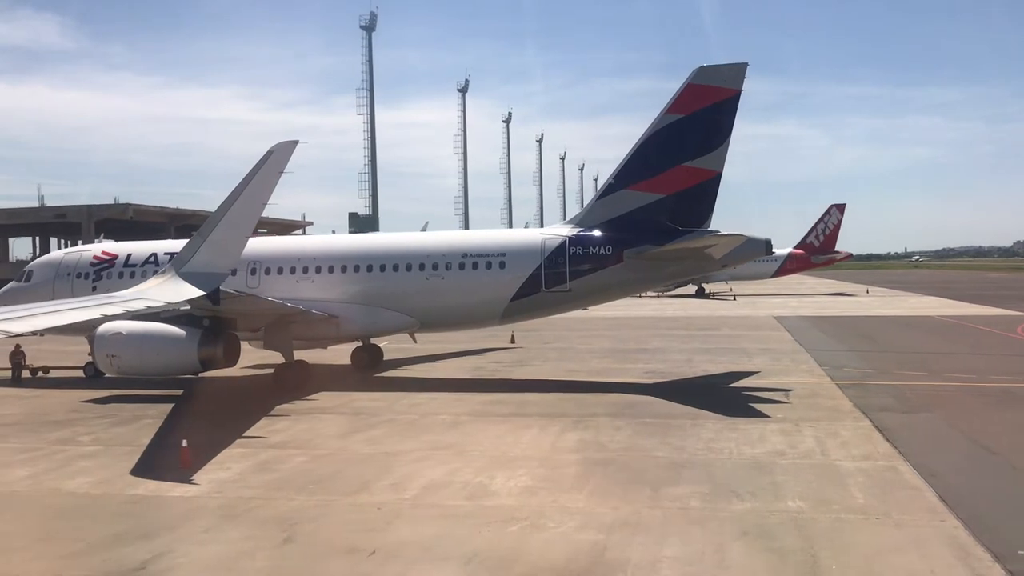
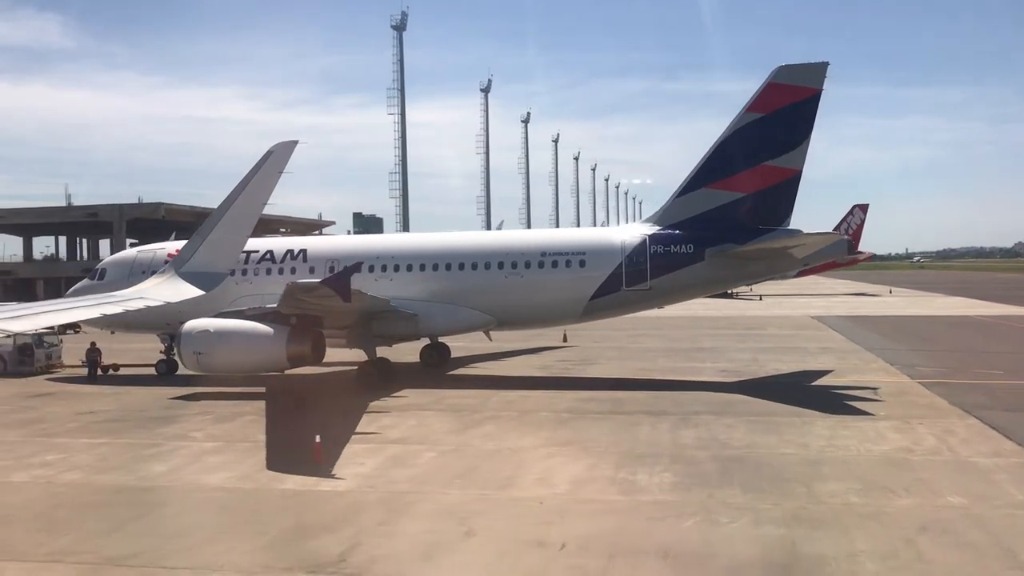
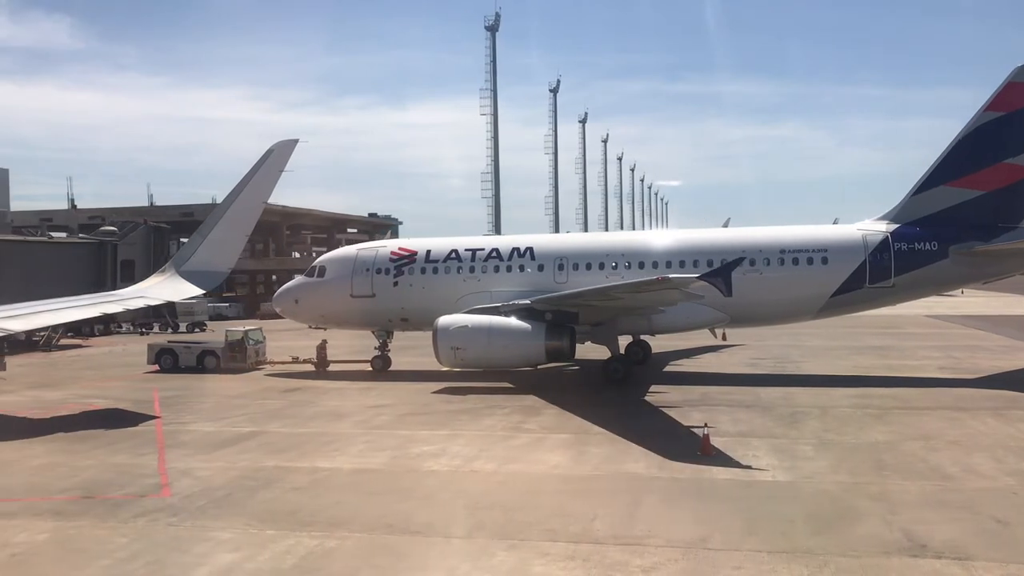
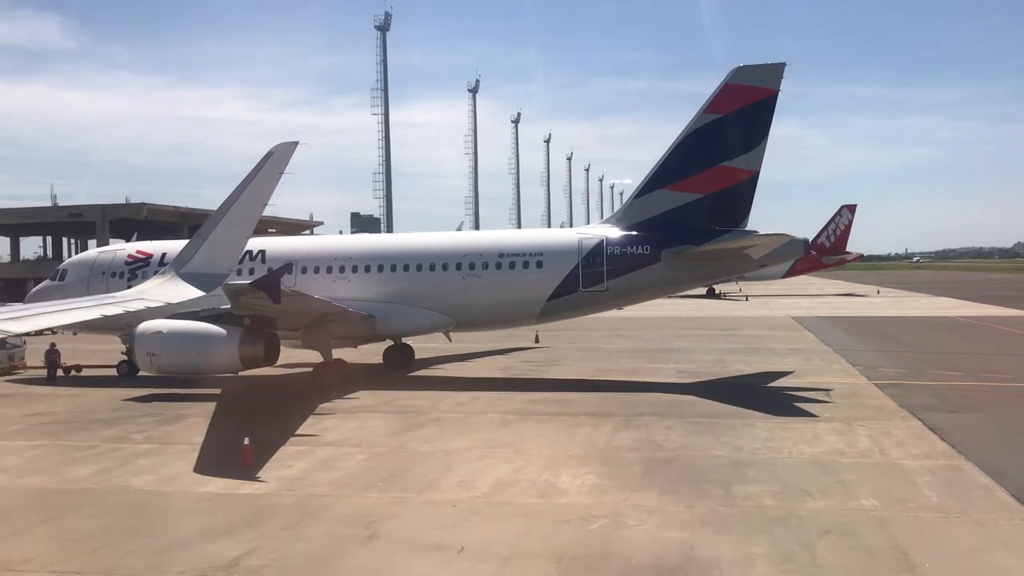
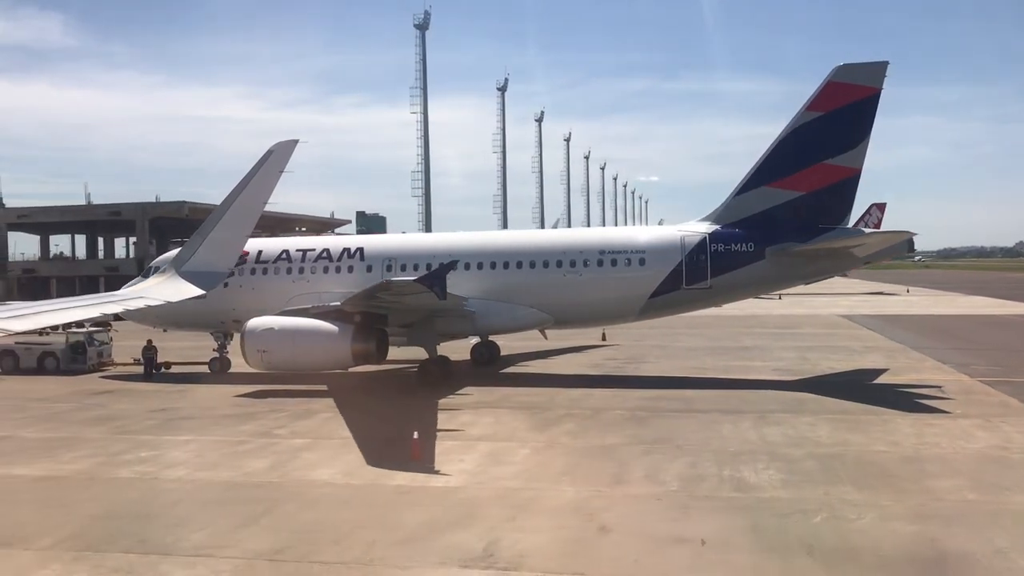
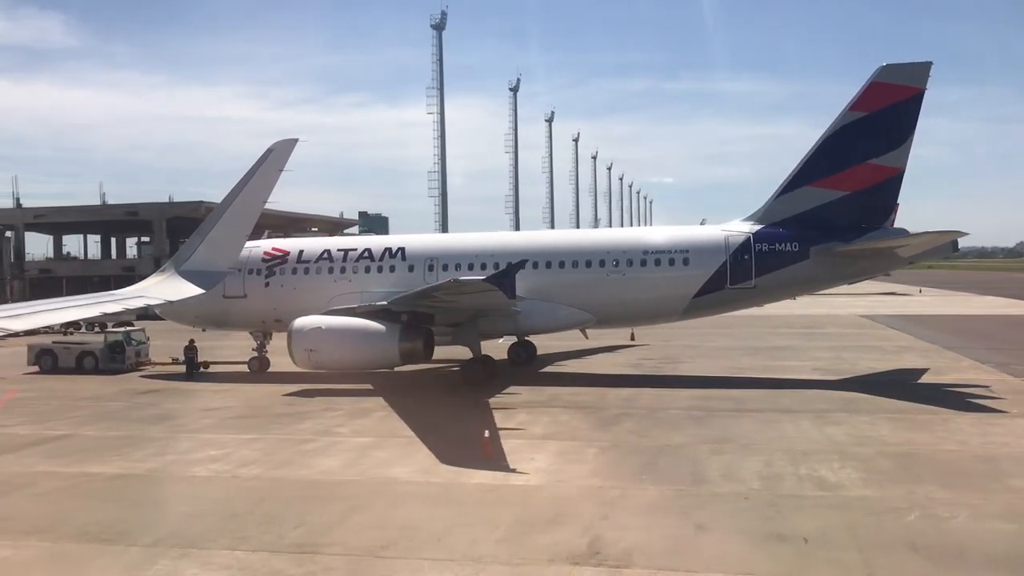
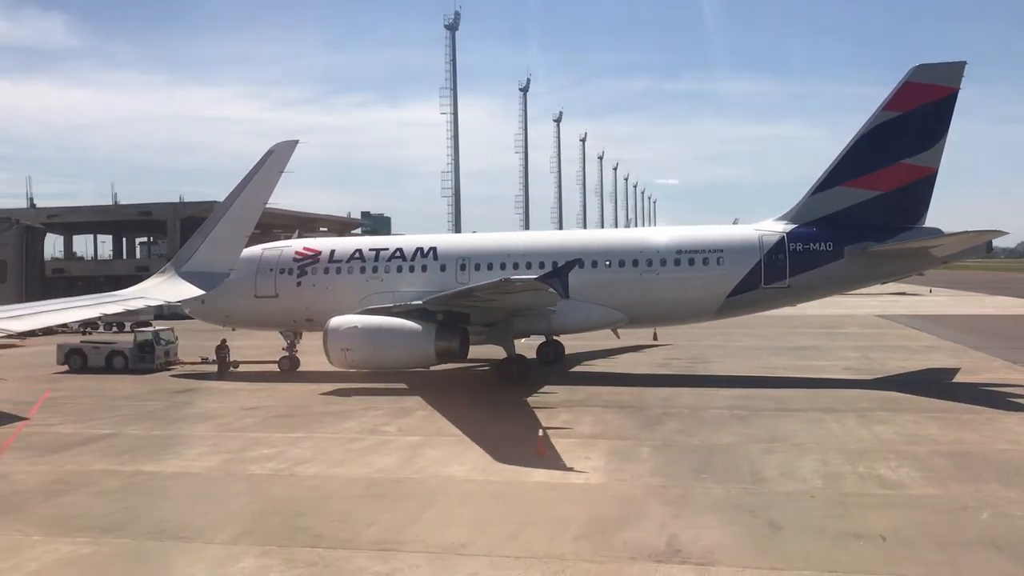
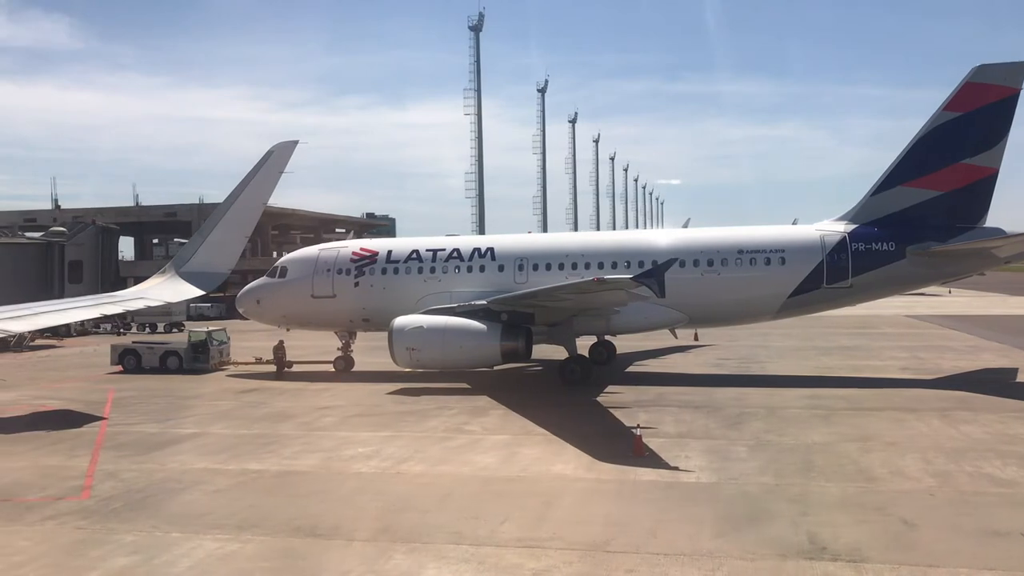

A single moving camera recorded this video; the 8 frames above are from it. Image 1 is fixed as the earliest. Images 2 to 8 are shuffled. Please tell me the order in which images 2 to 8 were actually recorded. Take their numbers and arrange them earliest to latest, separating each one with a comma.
4, 2, 5, 6, 7, 8, 3
